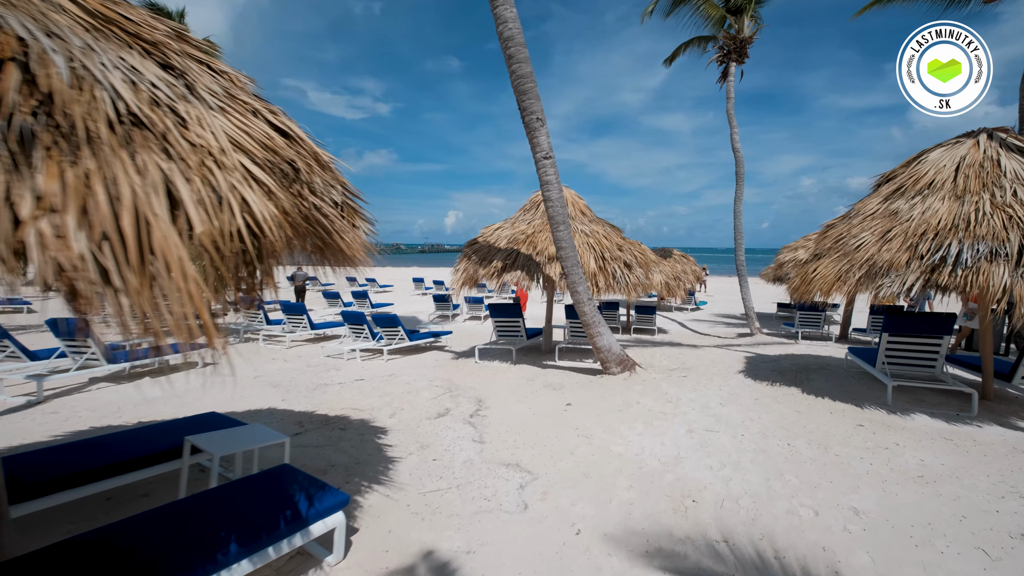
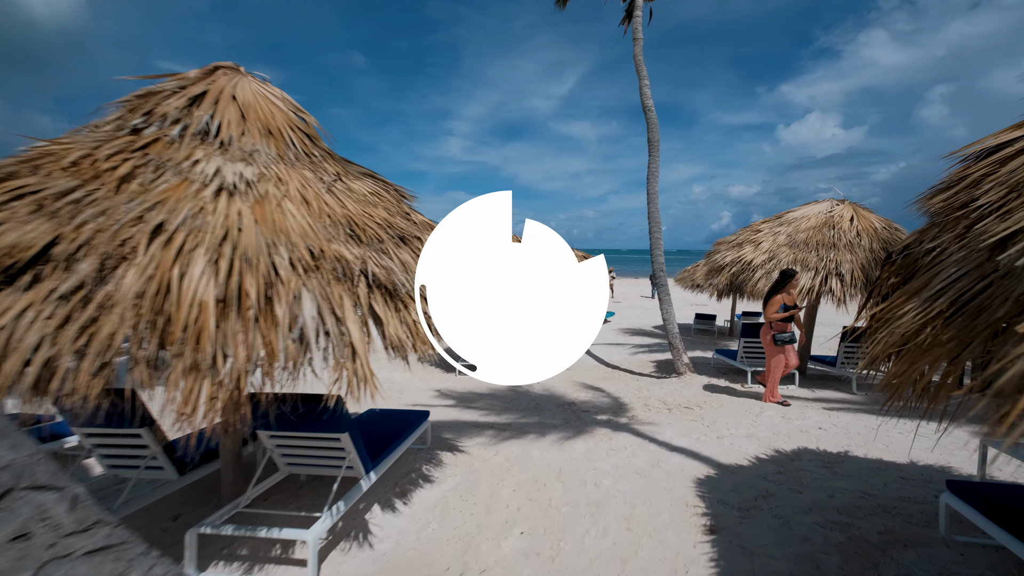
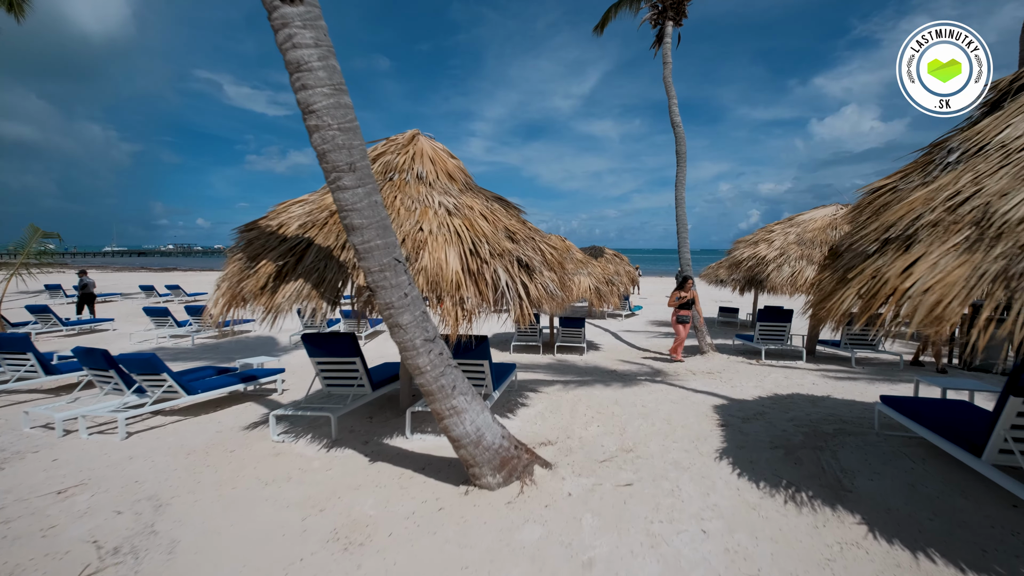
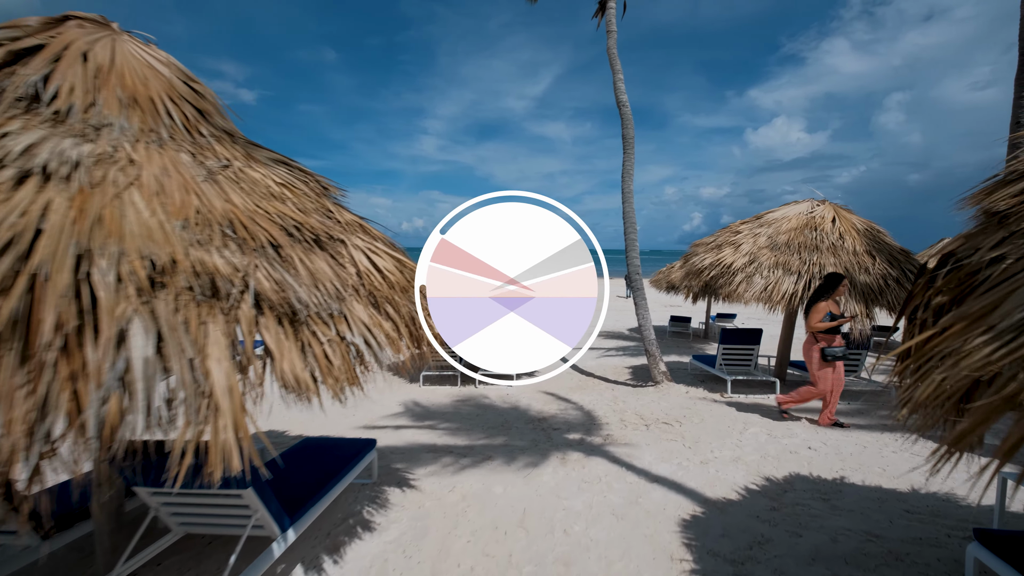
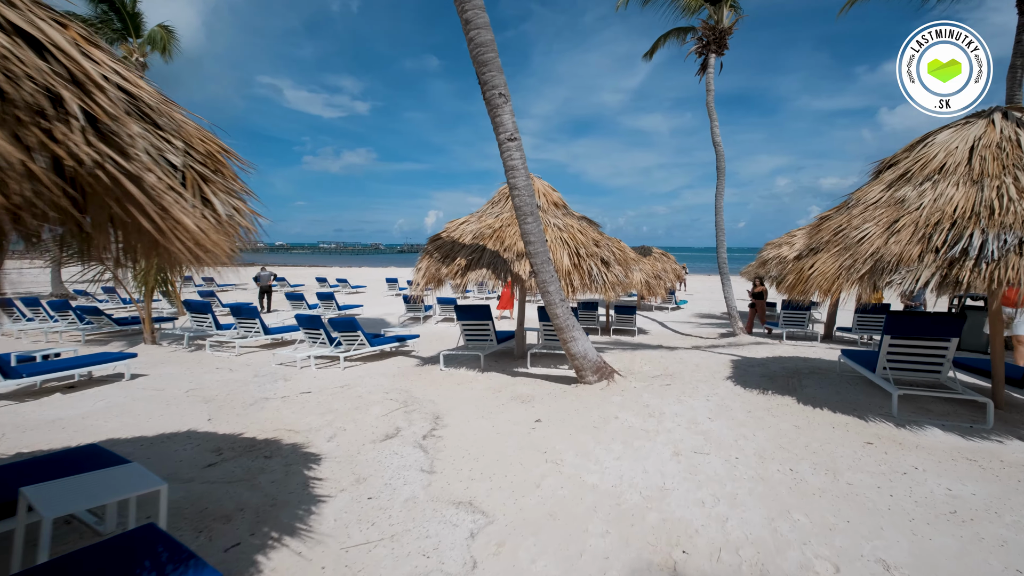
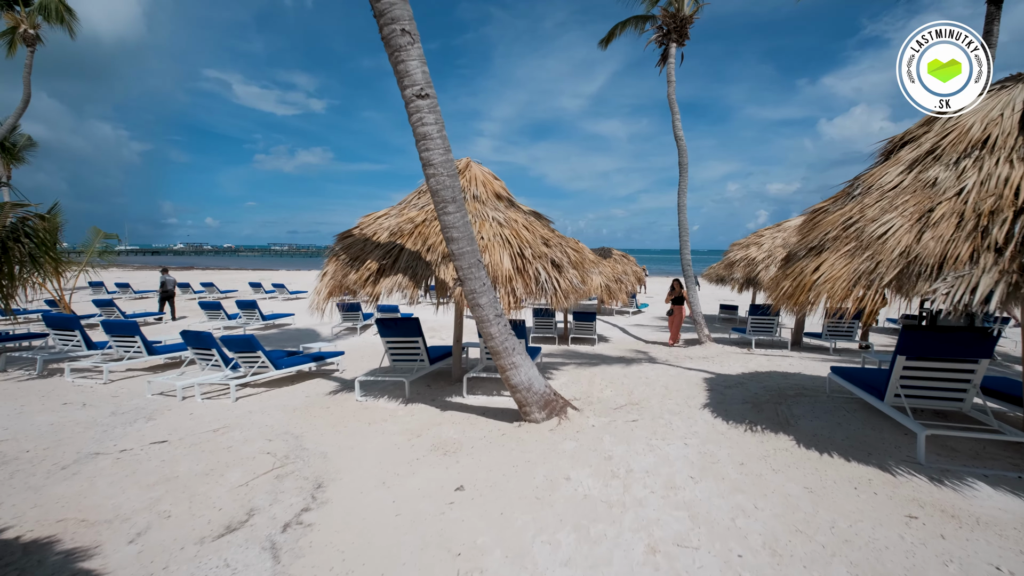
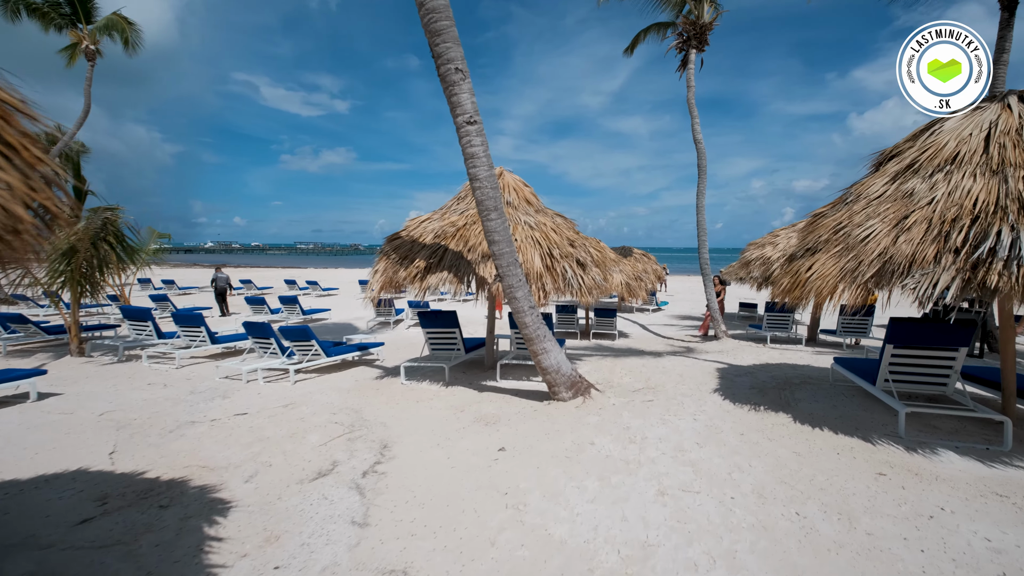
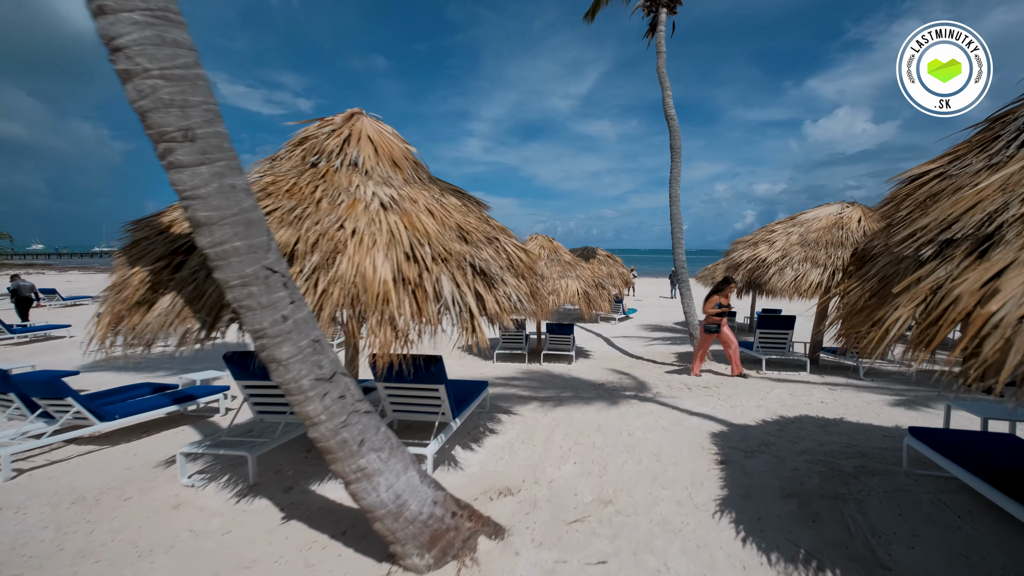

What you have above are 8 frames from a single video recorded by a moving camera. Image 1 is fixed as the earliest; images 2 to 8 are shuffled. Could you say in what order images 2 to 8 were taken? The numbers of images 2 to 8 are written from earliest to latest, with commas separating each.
5, 7, 6, 3, 8, 2, 4
